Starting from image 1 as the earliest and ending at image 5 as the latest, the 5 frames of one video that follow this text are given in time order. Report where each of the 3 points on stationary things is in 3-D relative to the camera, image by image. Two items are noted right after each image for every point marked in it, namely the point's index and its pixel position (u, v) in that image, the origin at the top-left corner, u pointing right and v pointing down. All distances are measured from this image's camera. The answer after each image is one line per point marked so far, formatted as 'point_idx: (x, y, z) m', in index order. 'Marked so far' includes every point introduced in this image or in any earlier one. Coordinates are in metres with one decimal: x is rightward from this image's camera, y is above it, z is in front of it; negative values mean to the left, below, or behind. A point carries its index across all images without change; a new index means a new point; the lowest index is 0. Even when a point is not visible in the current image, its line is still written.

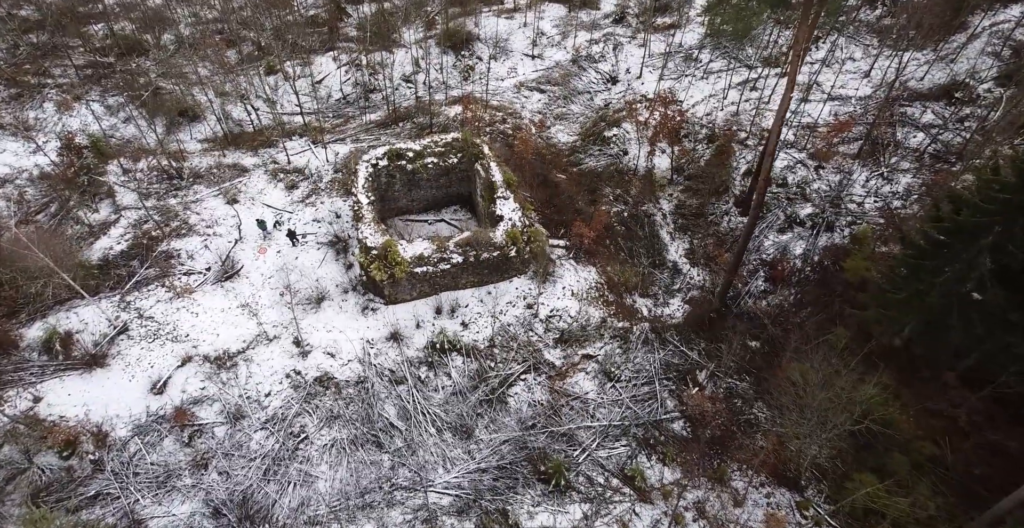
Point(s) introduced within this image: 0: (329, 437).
0: (-4.6, -4.3, +13.2) m
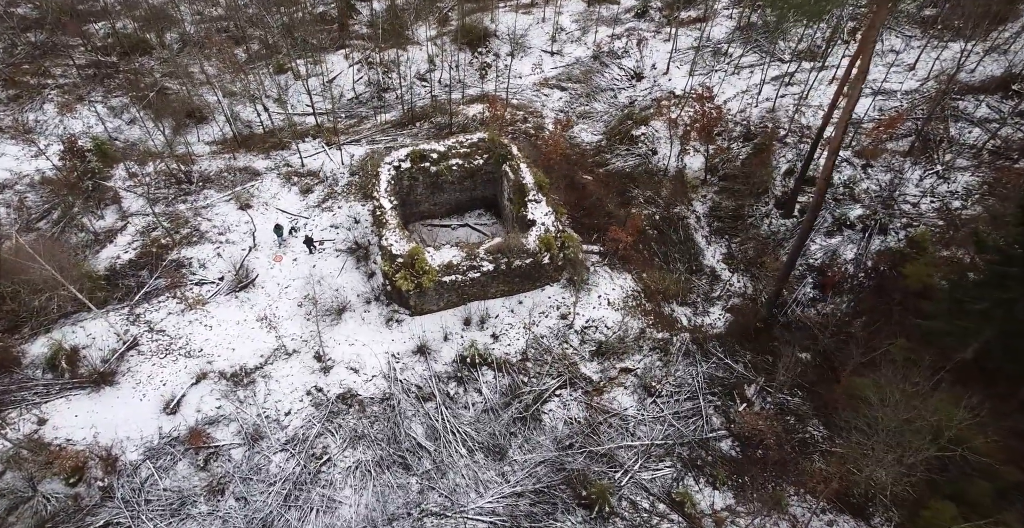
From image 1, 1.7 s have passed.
0: (-3.7, -4.5, +12.3) m
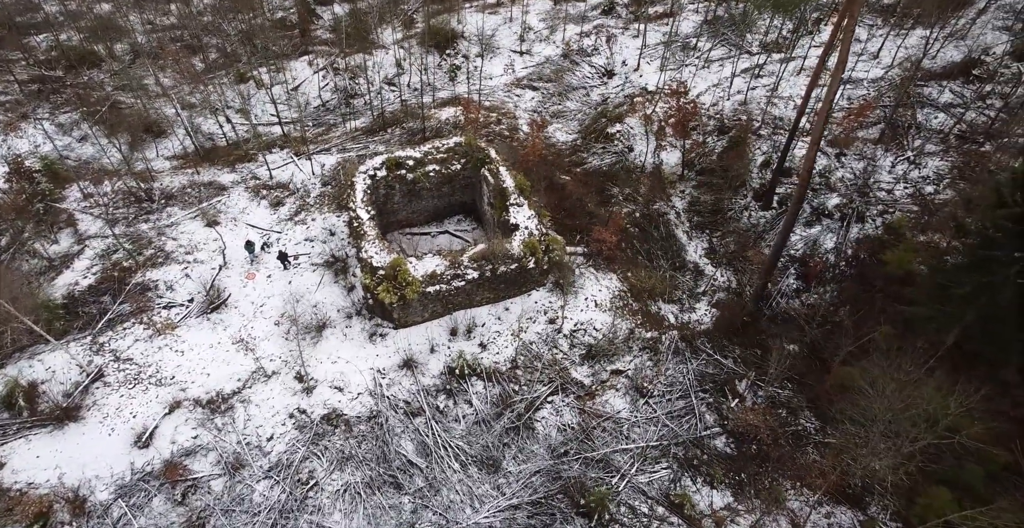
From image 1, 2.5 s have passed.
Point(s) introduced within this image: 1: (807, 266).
0: (-3.8, -4.9, +11.8) m
1: (+8.3, -0.1, +14.8) m
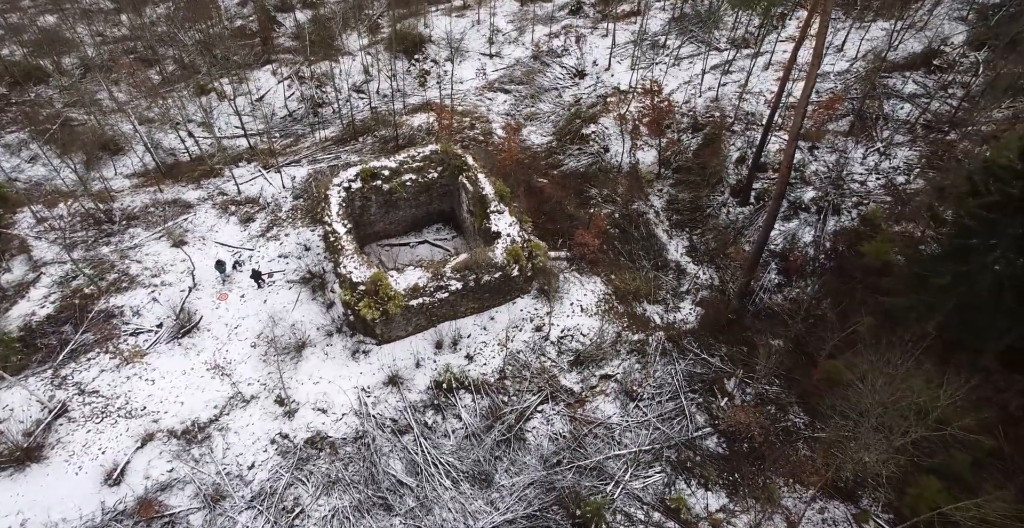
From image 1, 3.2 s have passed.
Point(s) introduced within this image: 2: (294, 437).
0: (-3.9, -5.2, +11.3) m
1: (+7.8, +0.1, +14.9) m
2: (-5.0, -4.0, +12.1) m
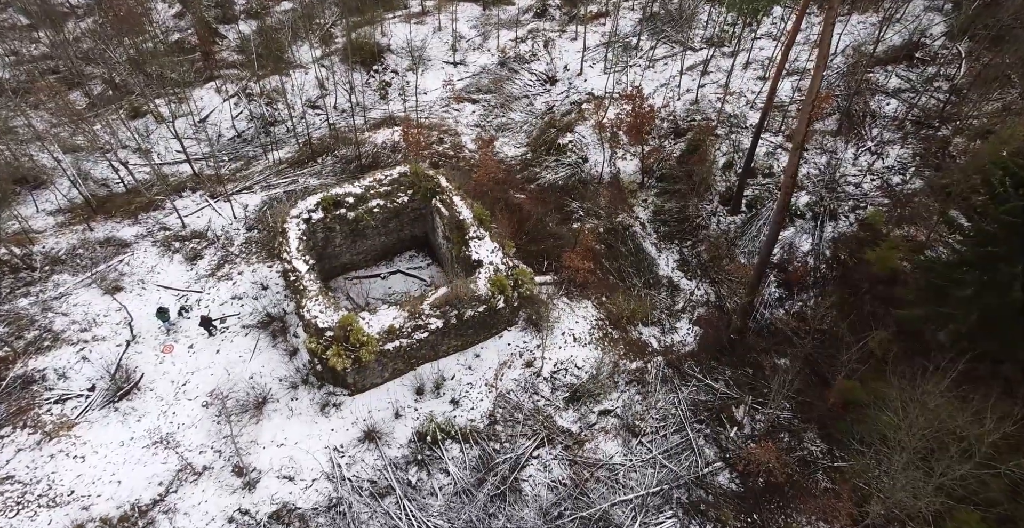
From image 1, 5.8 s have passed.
0: (-3.8, -6.1, +9.7) m
1: (+7.3, -0.2, +14.0) m
2: (-5.1, -5.0, +10.5) m
